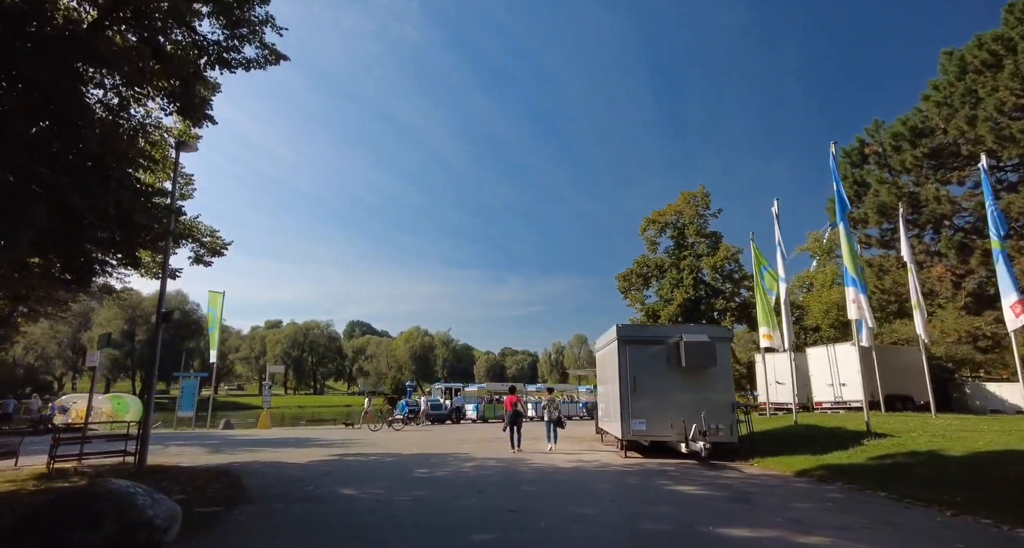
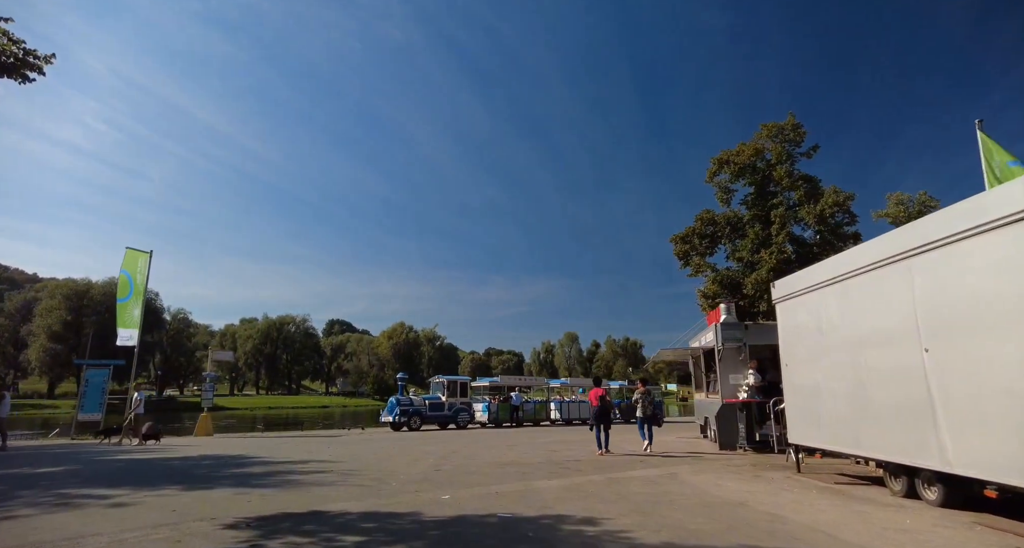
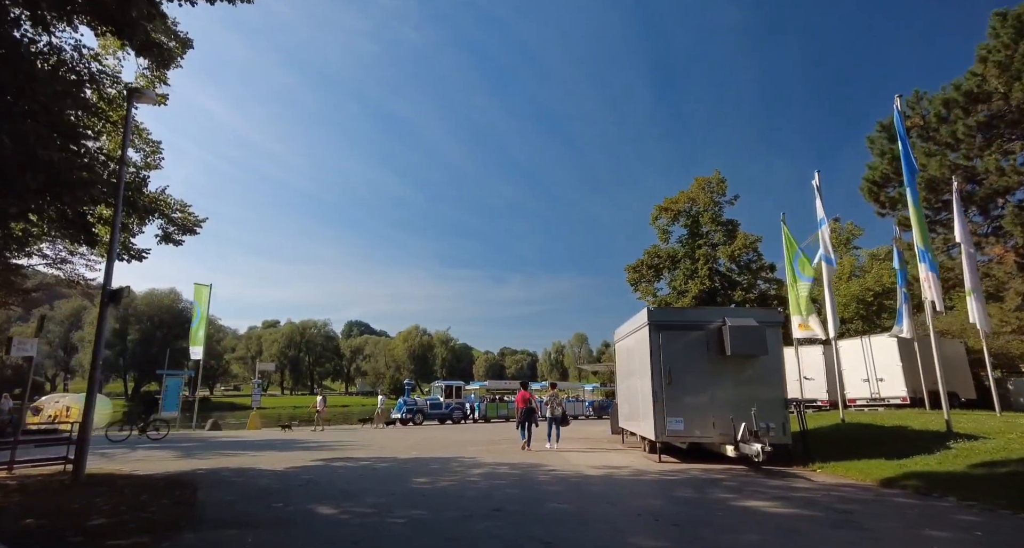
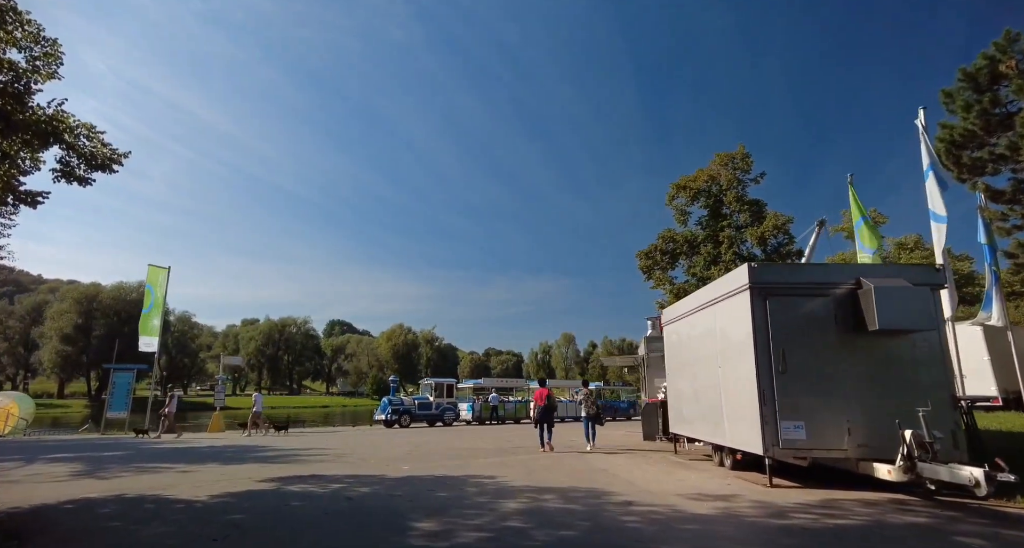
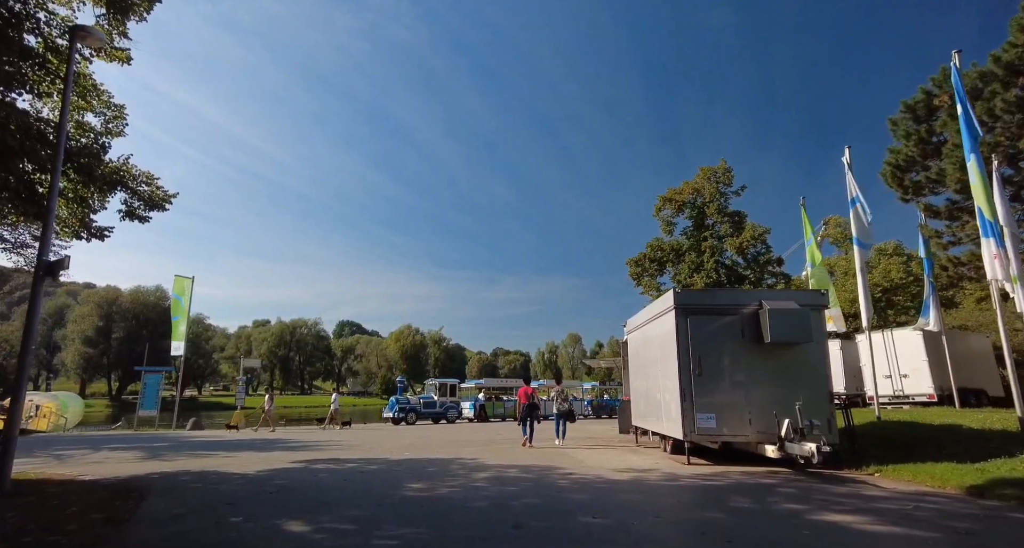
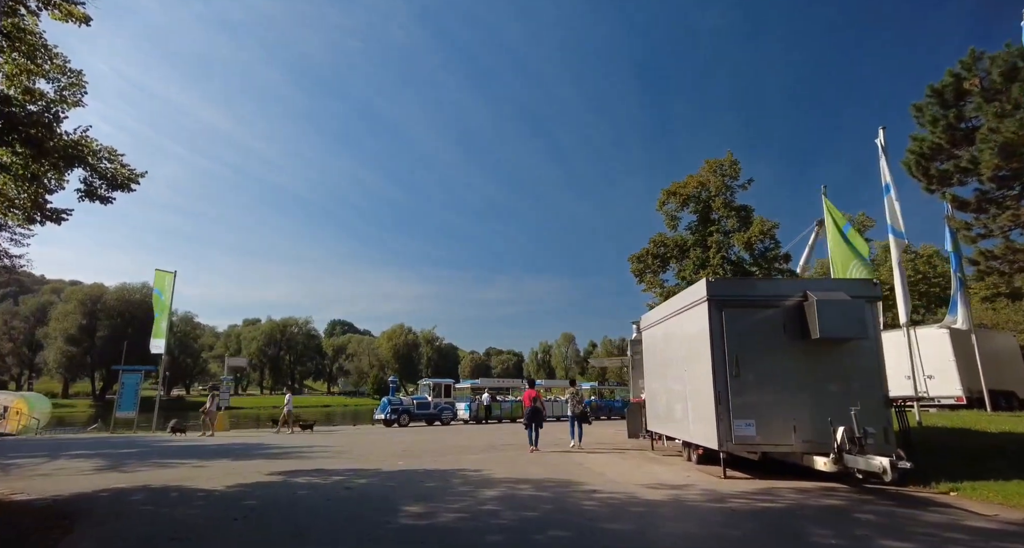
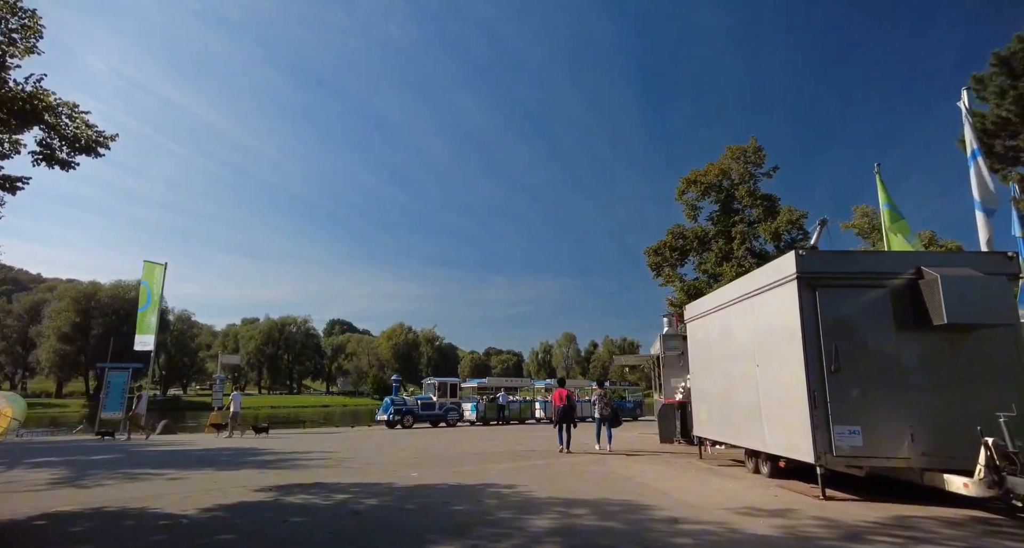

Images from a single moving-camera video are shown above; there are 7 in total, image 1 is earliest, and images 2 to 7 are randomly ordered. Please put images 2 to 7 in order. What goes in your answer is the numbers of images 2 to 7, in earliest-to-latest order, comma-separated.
3, 5, 6, 4, 7, 2
